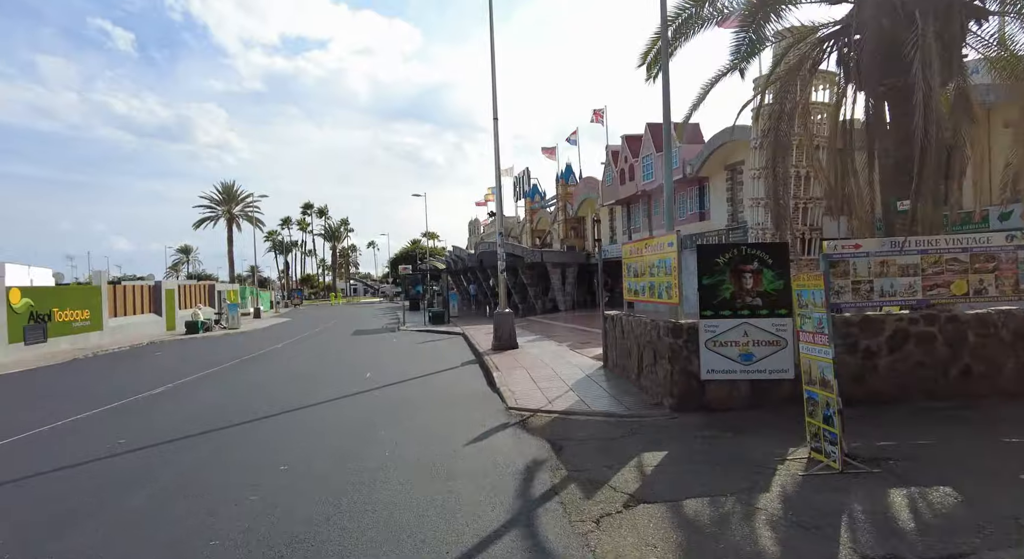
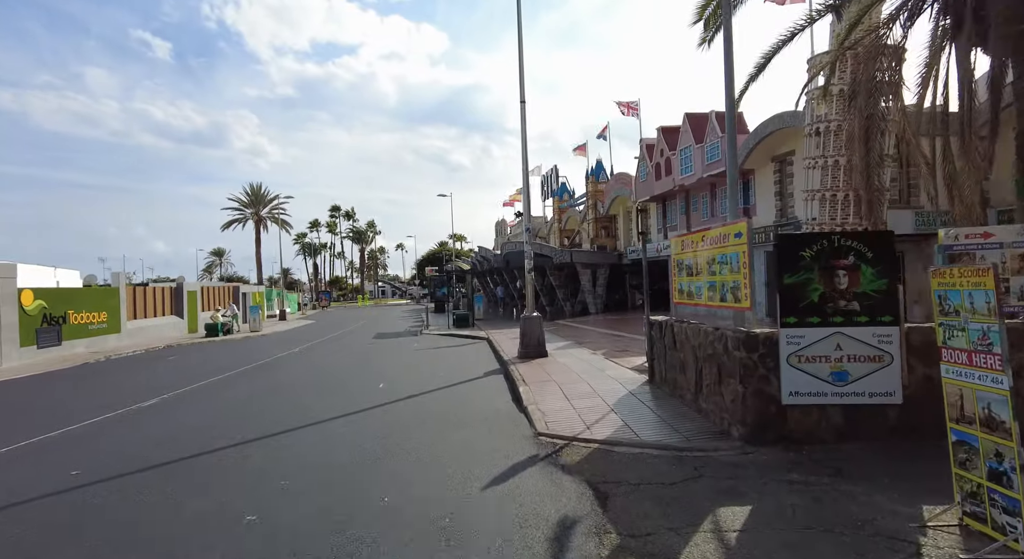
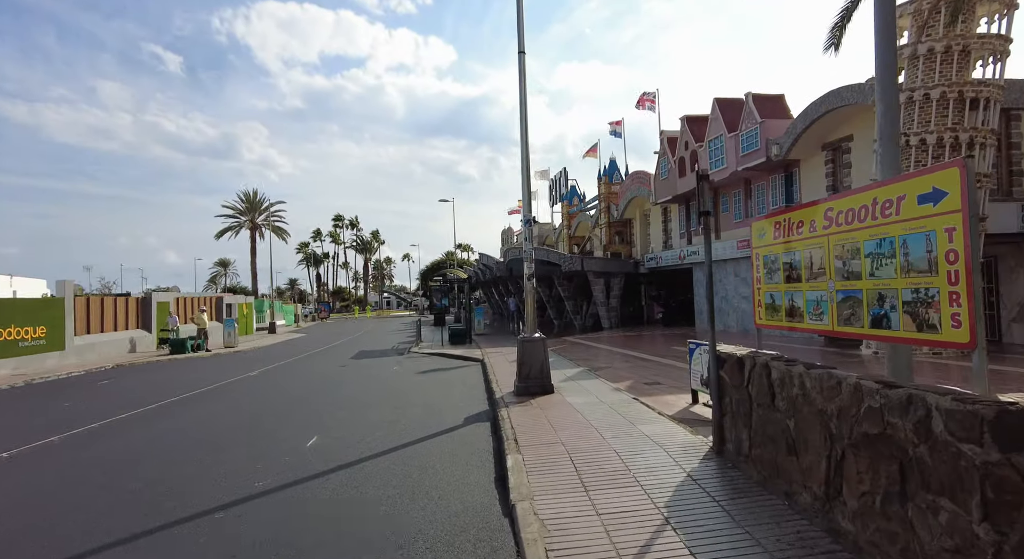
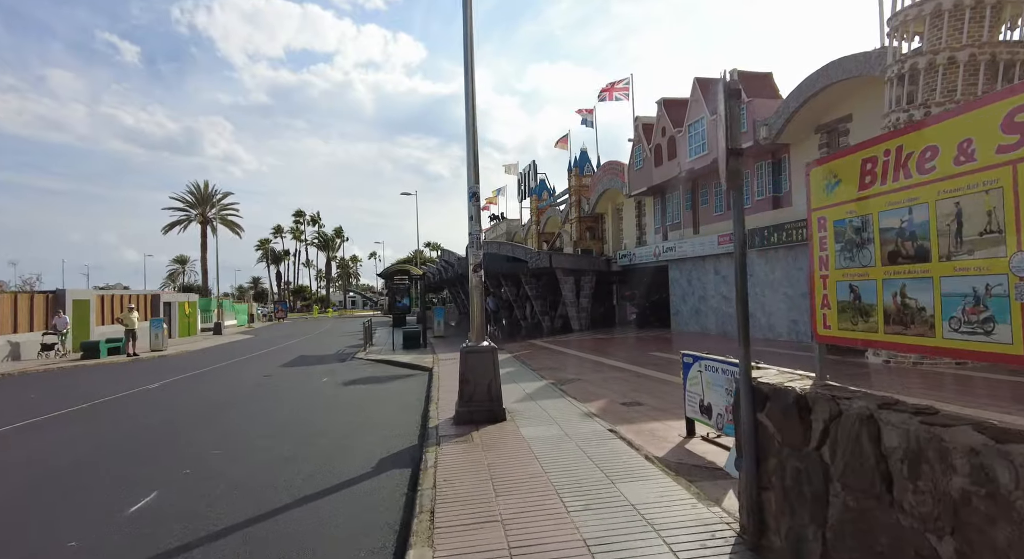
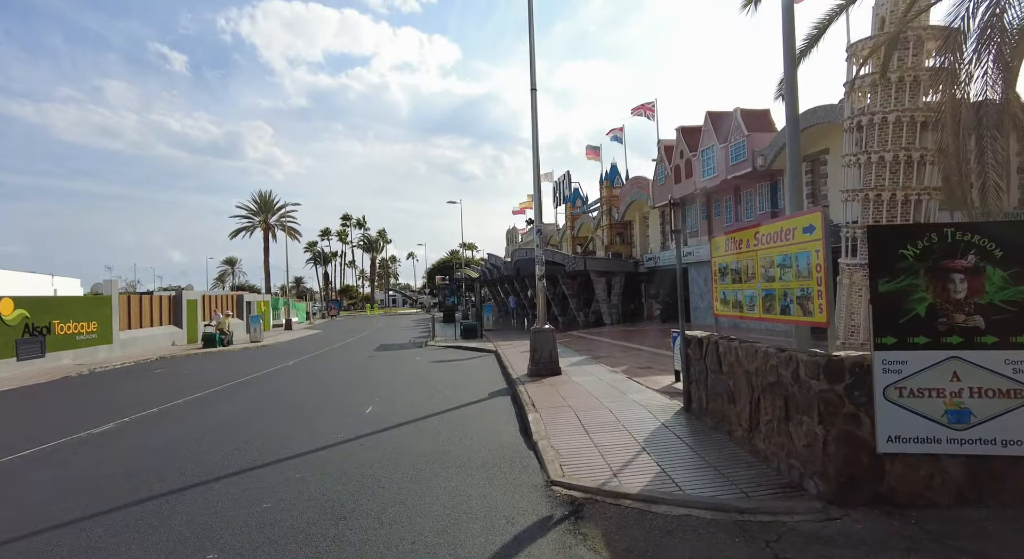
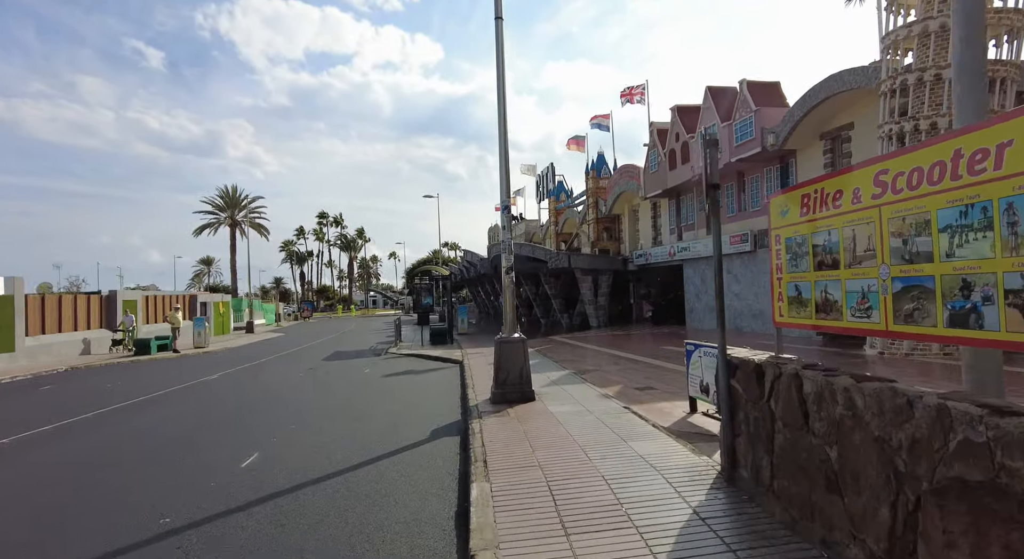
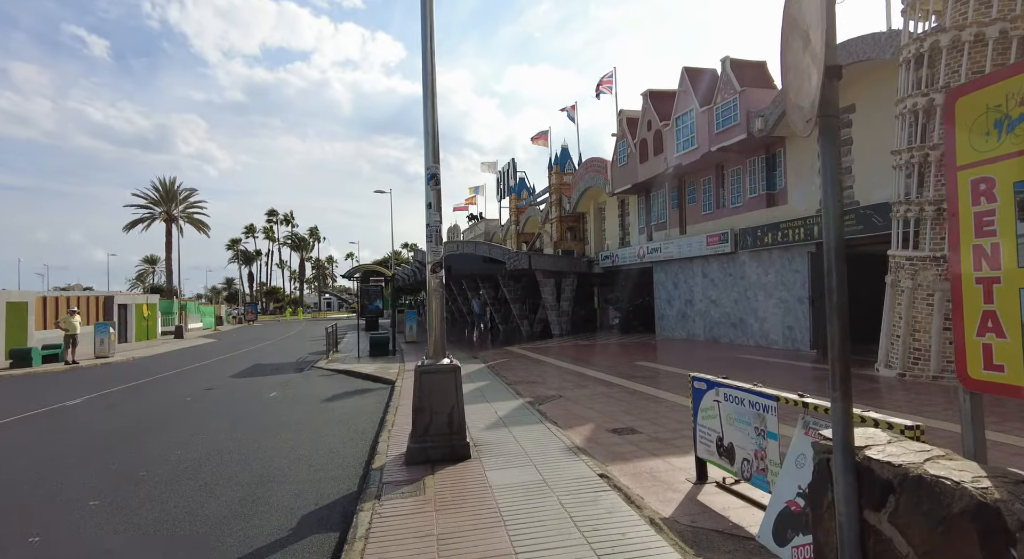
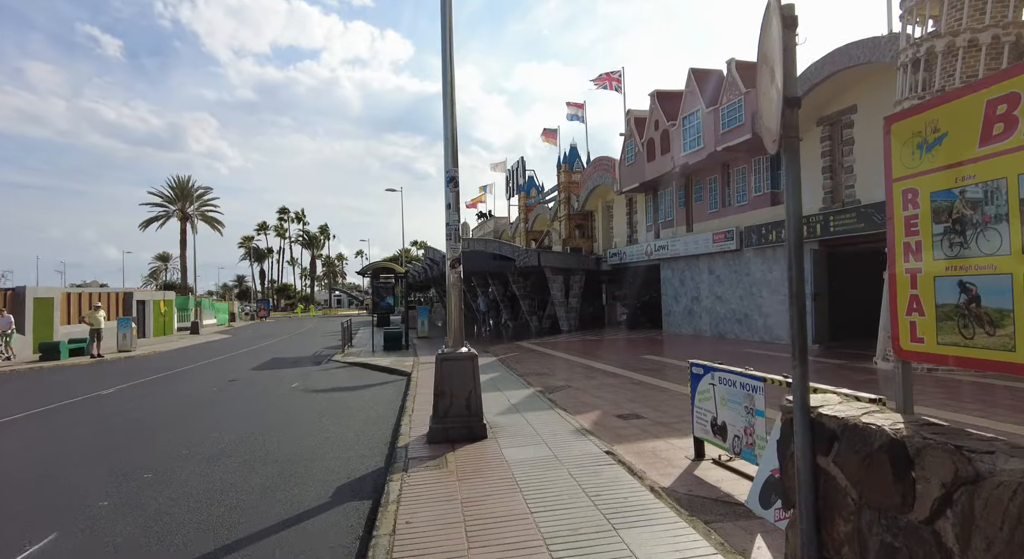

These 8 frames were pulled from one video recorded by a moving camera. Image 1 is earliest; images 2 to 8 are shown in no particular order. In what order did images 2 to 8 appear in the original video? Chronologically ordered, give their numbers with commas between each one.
2, 5, 3, 6, 4, 8, 7
